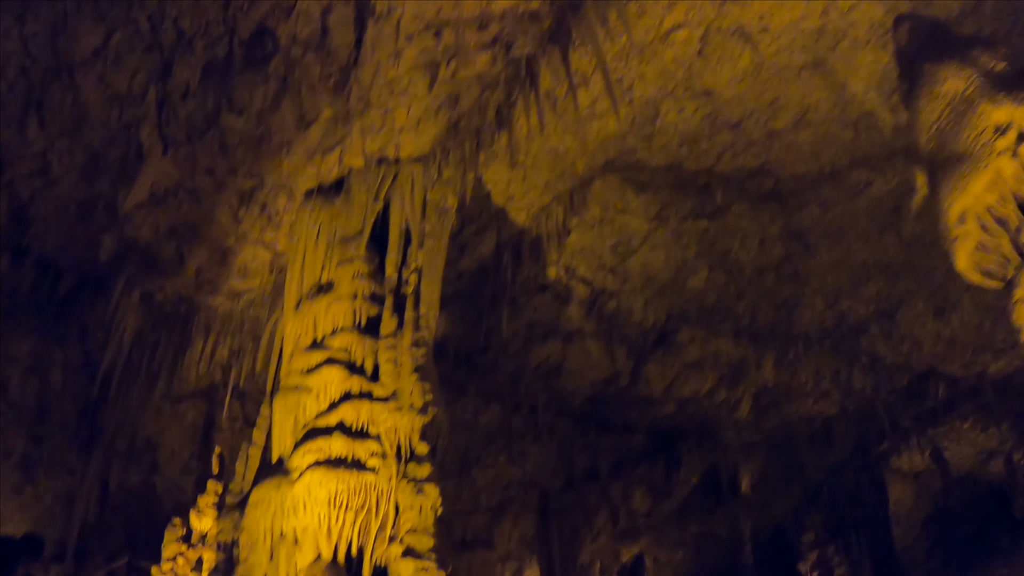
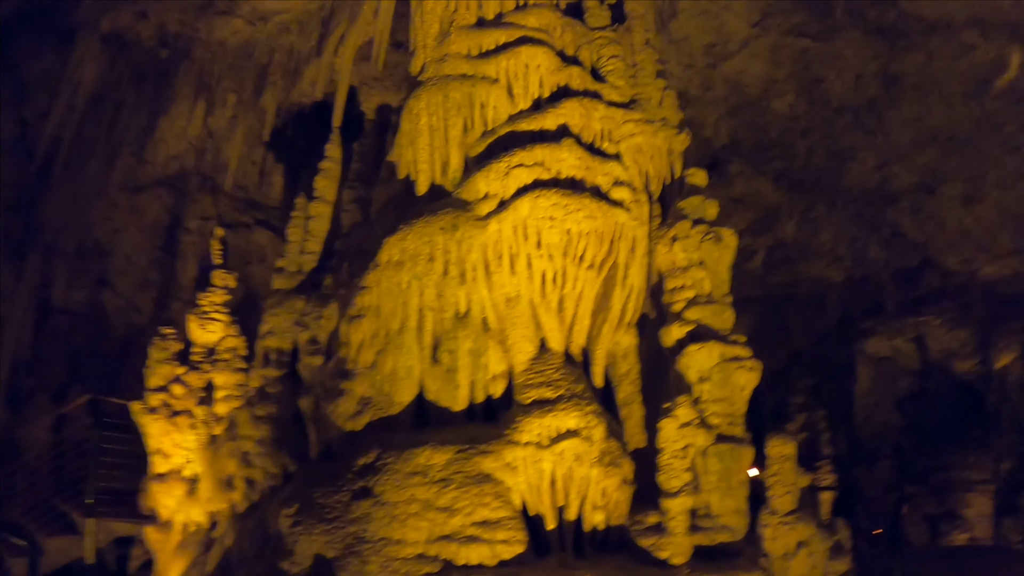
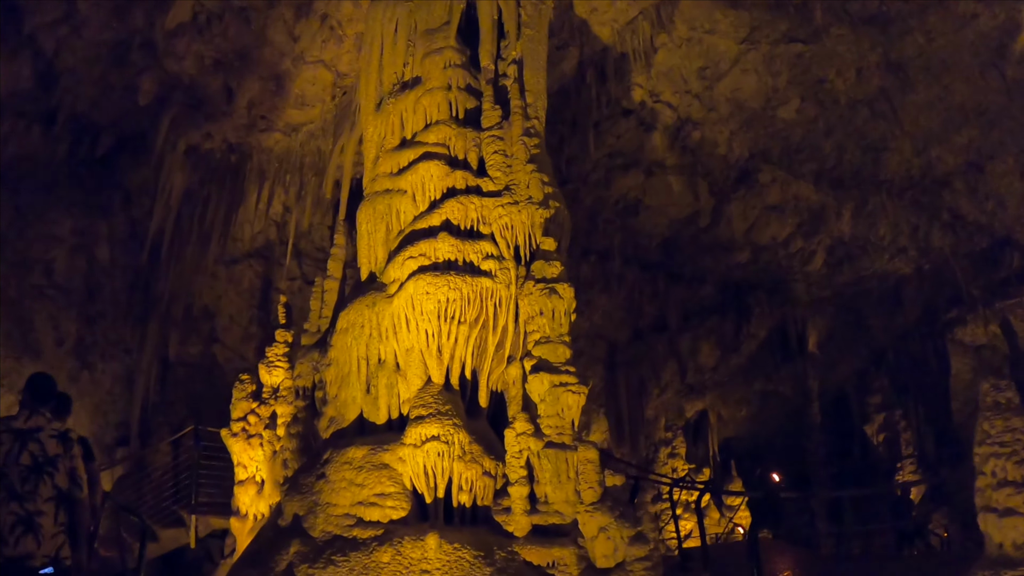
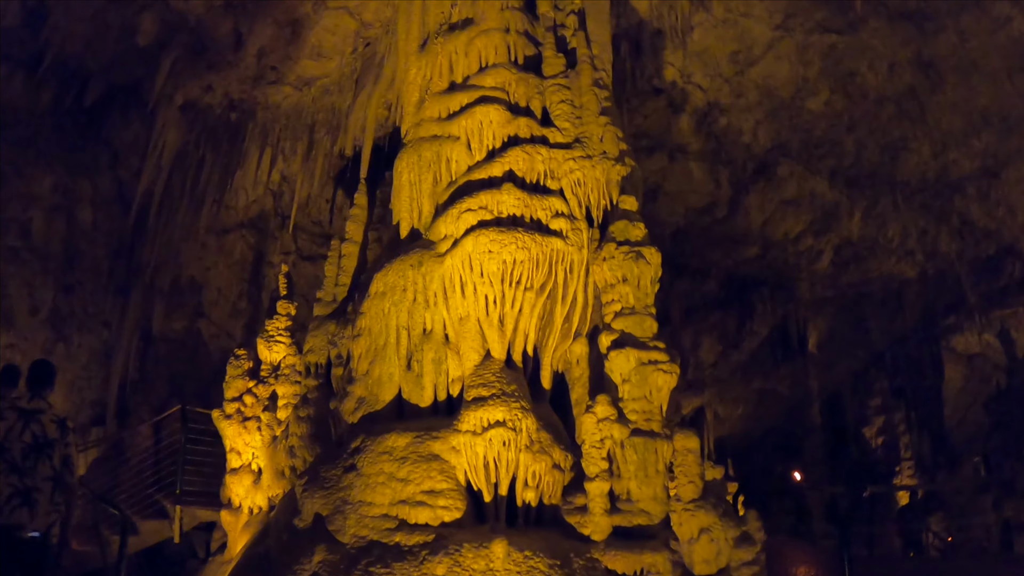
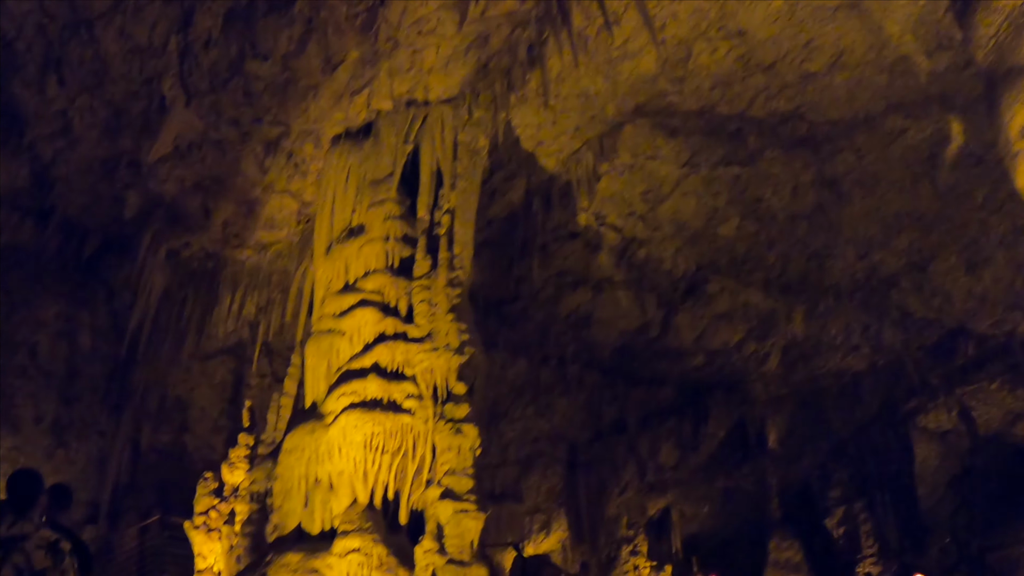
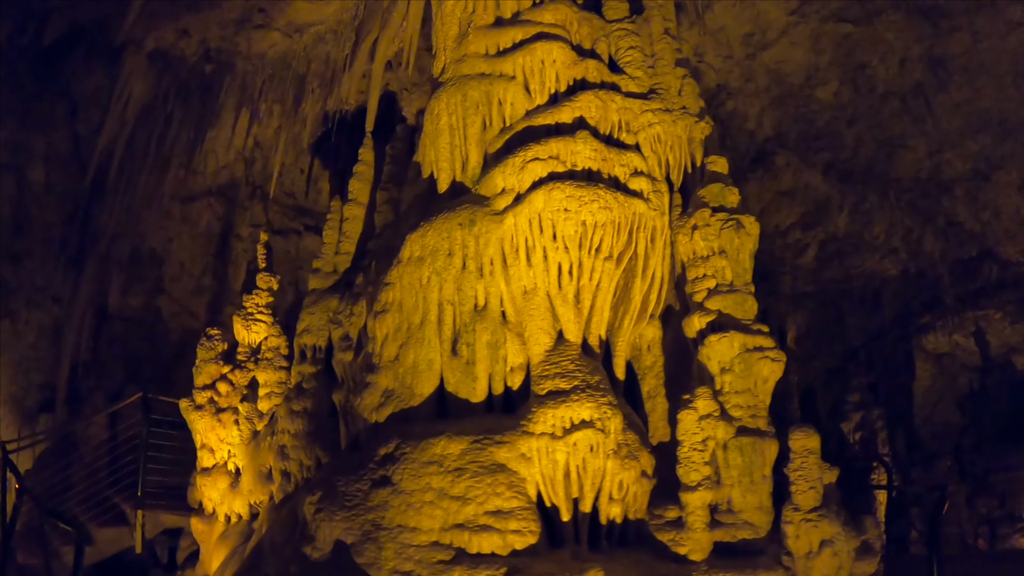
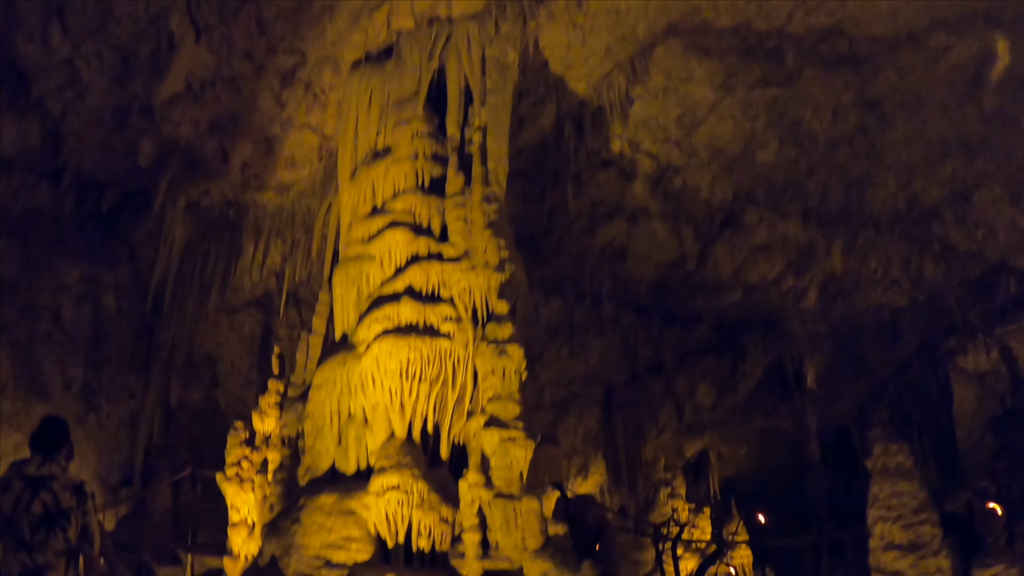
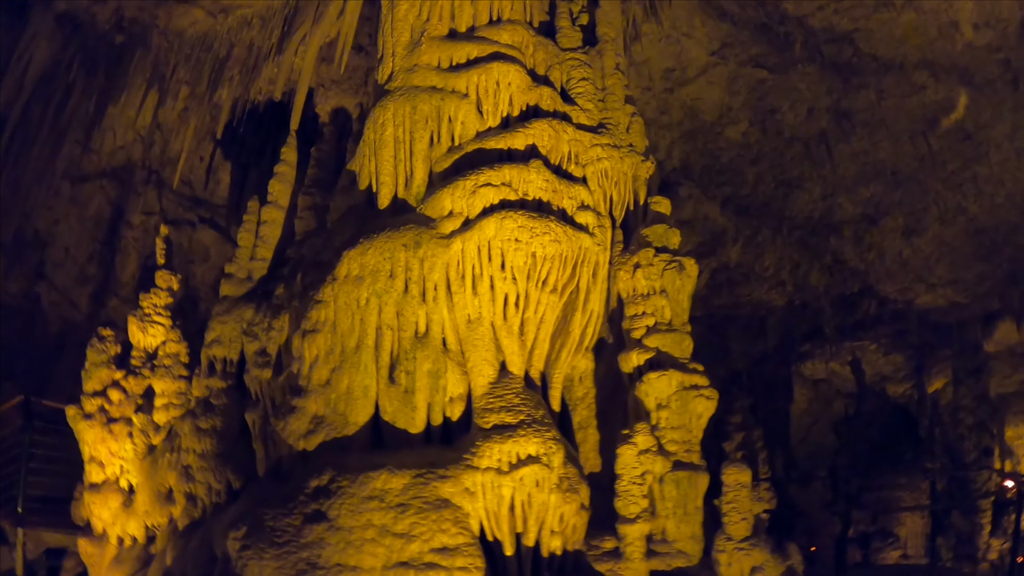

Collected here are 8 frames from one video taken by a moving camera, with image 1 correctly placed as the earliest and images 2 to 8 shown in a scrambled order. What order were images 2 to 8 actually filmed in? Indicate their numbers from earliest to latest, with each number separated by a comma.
5, 7, 3, 4, 6, 2, 8
